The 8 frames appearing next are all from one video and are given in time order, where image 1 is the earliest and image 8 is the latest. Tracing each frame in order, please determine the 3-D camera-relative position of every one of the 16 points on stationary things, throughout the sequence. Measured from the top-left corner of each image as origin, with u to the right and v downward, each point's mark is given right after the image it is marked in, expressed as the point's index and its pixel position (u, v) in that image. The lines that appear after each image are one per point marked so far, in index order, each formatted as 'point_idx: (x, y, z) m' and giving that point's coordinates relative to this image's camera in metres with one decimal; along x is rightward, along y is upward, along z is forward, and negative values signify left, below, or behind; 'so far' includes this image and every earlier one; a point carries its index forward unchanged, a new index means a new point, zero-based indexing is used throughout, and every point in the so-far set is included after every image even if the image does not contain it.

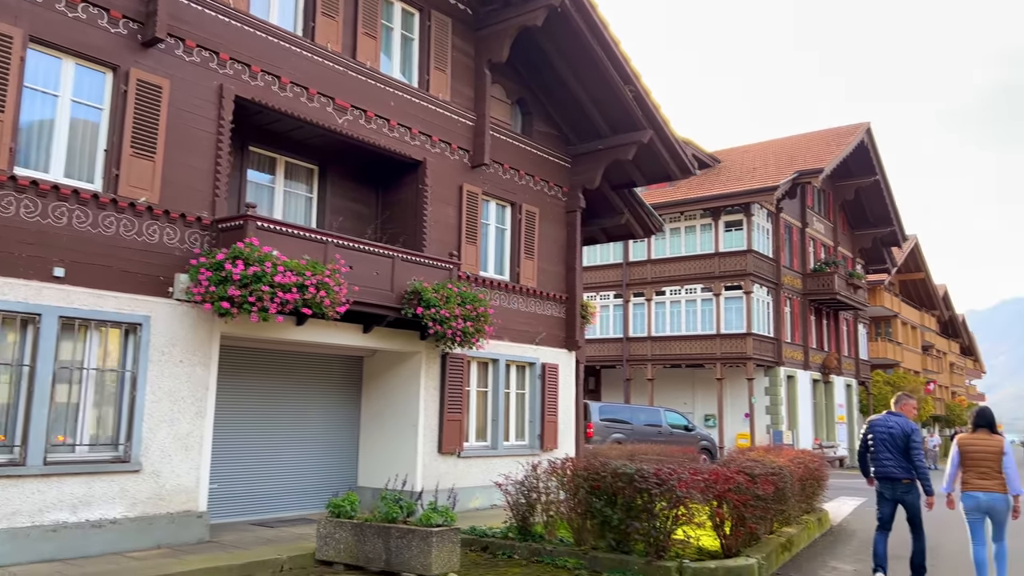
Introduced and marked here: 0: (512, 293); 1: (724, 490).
0: (0.0, -0.1, +13.9) m
1: (+2.3, -2.2, +8.9) m
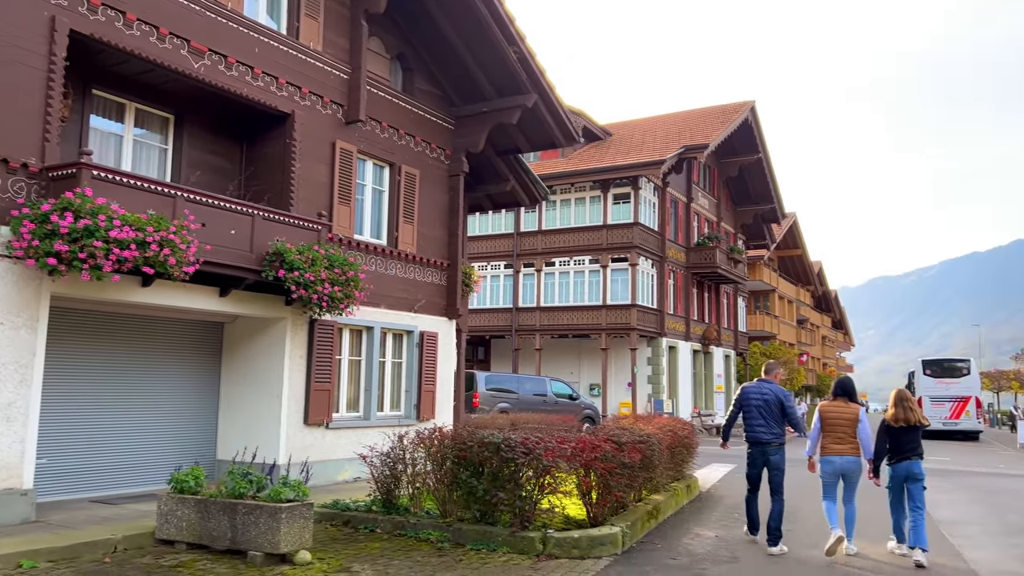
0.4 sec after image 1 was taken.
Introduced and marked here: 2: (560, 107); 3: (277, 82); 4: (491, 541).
0: (-2.0, +0.5, +13.3) m
1: (+0.9, -1.8, +8.7) m
2: (+0.9, +3.3, +14.7) m
3: (-3.3, +2.9, +11.6) m
4: (-0.2, -2.6, +8.5) m
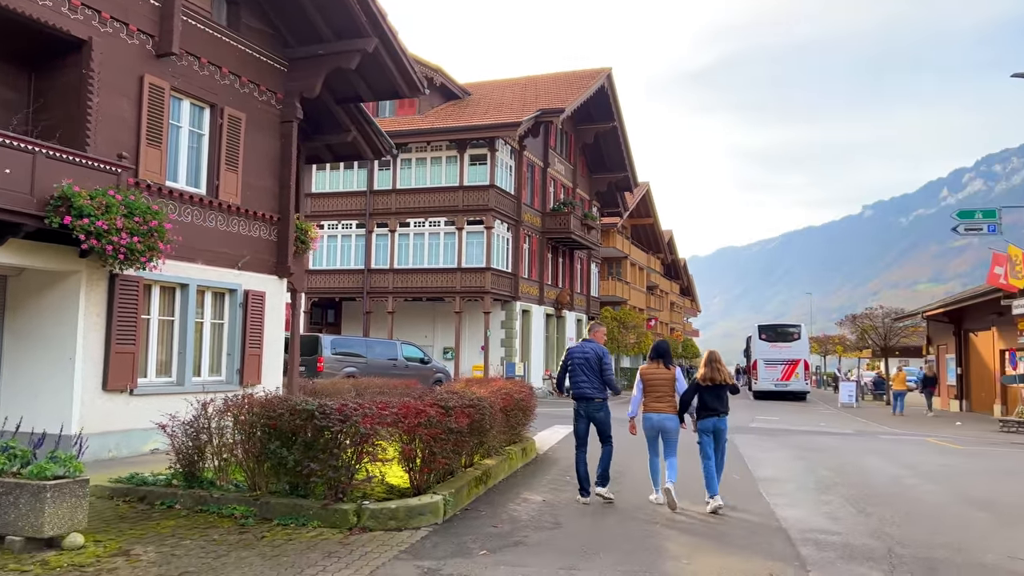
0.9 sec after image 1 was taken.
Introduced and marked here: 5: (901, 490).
0: (-4.5, +1.2, +12.2) m
1: (-1.0, -1.4, +8.2) m
2: (-1.9, +4.0, +13.9) m
3: (-5.5, +3.6, +10.2) m
4: (-2.0, -2.2, +7.8) m
5: (+4.7, -2.4, +9.8) m
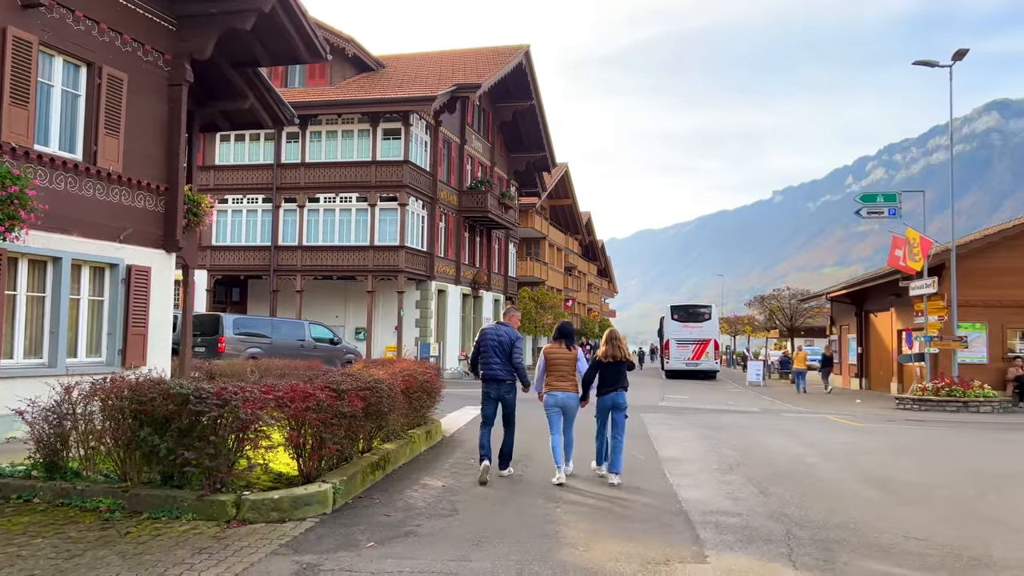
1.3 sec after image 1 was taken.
0: (-5.9, +1.5, +11.2) m
1: (-2.0, -1.1, +7.7) m
2: (-3.4, +4.4, +13.1) m
3: (-6.6, +3.9, +9.1) m
4: (-3.0, -1.9, +7.2) m
5: (+3.5, -2.2, +9.8) m
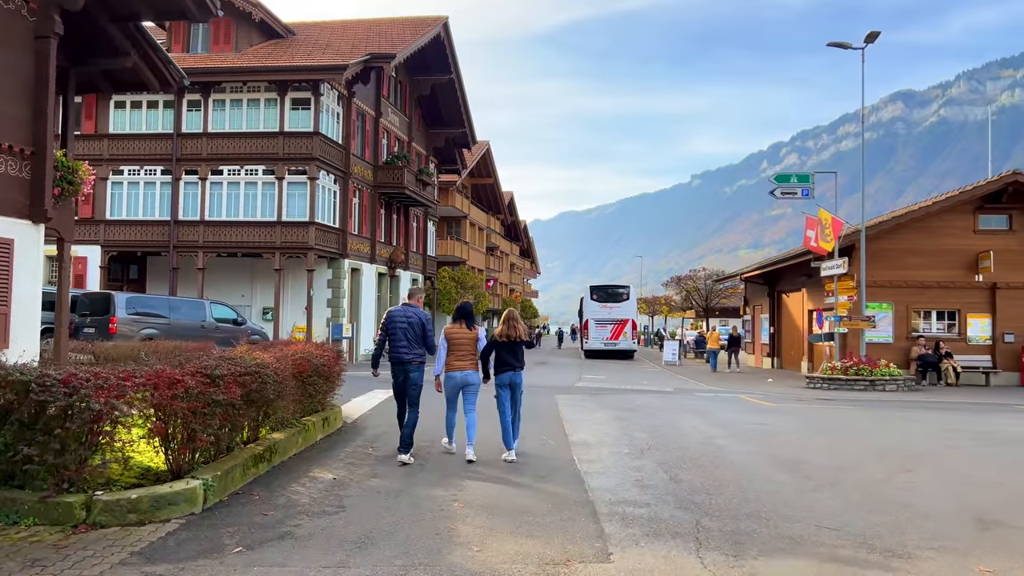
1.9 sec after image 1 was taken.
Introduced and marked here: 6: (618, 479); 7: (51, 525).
0: (-7.1, +1.9, +9.9) m
1: (-2.9, -0.9, +6.8) m
2: (-4.7, +4.7, +12.0) m
3: (-7.6, +4.1, +7.7) m
4: (-3.9, -1.7, +6.3) m
5: (+2.4, -1.9, +9.5) m
6: (+1.0, -1.9, +8.0) m
7: (-3.5, -1.8, +6.3) m
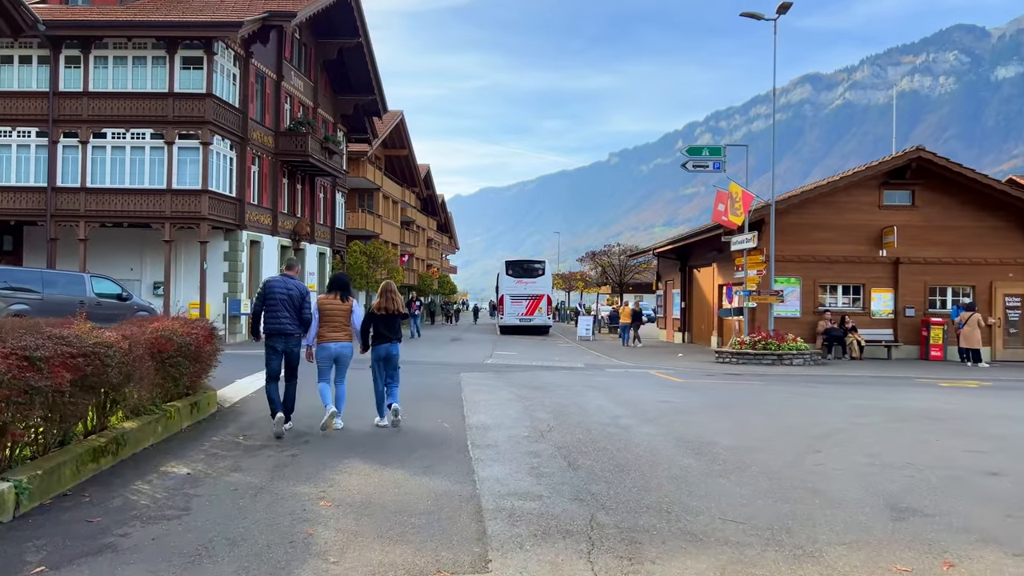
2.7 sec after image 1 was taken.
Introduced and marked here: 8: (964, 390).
0: (-8.3, +2.2, +8.3) m
1: (-3.8, -0.7, +5.7) m
2: (-6.1, +5.1, +10.5) m
3: (-8.6, +4.4, +5.9) m
4: (-4.7, -1.5, +5.1) m
5: (+1.2, -1.6, +8.9) m
6: (0.0, -1.6, +7.3) m
7: (-4.4, -1.6, +5.1) m
8: (+8.7, -2.0, +15.6) m
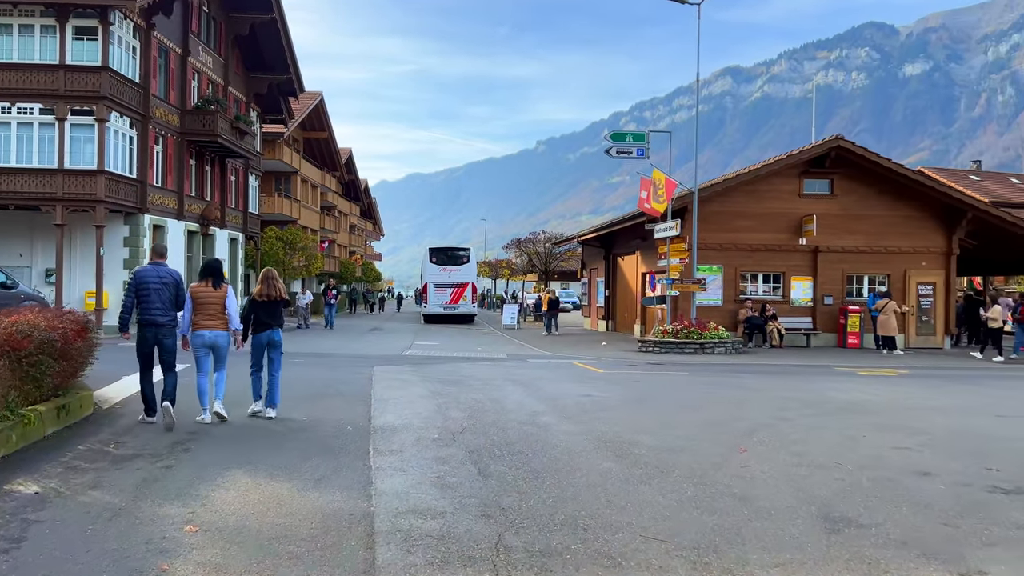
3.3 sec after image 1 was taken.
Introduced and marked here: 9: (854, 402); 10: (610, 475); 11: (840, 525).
0: (-9.1, +2.3, +6.7) m
1: (-4.4, -0.6, +4.6) m
2: (-7.2, +5.2, +9.1) m
3: (-9.2, +4.5, +4.3) m
4: (-5.3, -1.5, +4.0) m
5: (+0.2, -1.5, +8.3) m
6: (-0.8, -1.5, +6.6) m
7: (-5.0, -1.5, +4.0) m
8: (+7.1, -1.7, +15.6) m
9: (+4.6, -1.5, +11.0) m
10: (+0.8, -1.5, +6.6) m
11: (+2.1, -1.5, +5.2) m
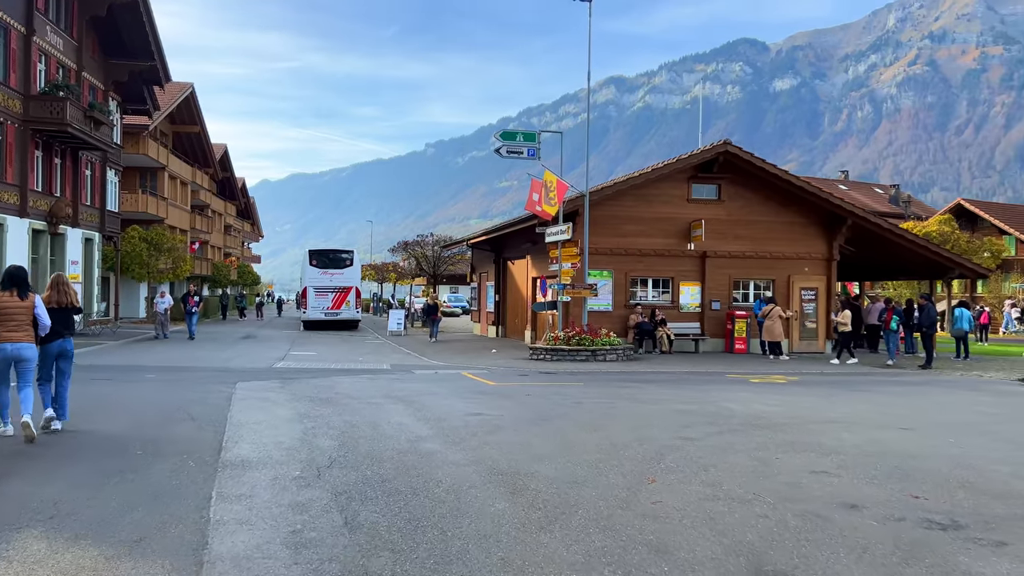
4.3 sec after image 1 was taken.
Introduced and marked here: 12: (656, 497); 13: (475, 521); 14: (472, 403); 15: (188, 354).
0: (-9.9, +2.2, +4.4) m
1: (-5.0, -0.7, +2.9) m
2: (-8.3, +5.2, +6.9) m
3: (-9.7, +4.4, +2.0) m
4: (-5.7, -1.5, +2.1) m
5: (-0.8, -1.6, +7.1) m
6: (-1.6, -1.6, +5.3) m
7: (-5.4, -1.6, +2.2) m
8: (+5.0, -1.9, +15.3) m
9: (+3.1, -1.6, +10.5) m
10: (-0.1, -1.6, +5.6) m
11: (+1.4, -1.6, +4.4) m
12: (+1.1, -1.6, +6.2) m
13: (-0.3, -1.6, +5.6) m
14: (-0.5, -1.5, +11.0) m
15: (-7.4, -1.5, +18.7) m
